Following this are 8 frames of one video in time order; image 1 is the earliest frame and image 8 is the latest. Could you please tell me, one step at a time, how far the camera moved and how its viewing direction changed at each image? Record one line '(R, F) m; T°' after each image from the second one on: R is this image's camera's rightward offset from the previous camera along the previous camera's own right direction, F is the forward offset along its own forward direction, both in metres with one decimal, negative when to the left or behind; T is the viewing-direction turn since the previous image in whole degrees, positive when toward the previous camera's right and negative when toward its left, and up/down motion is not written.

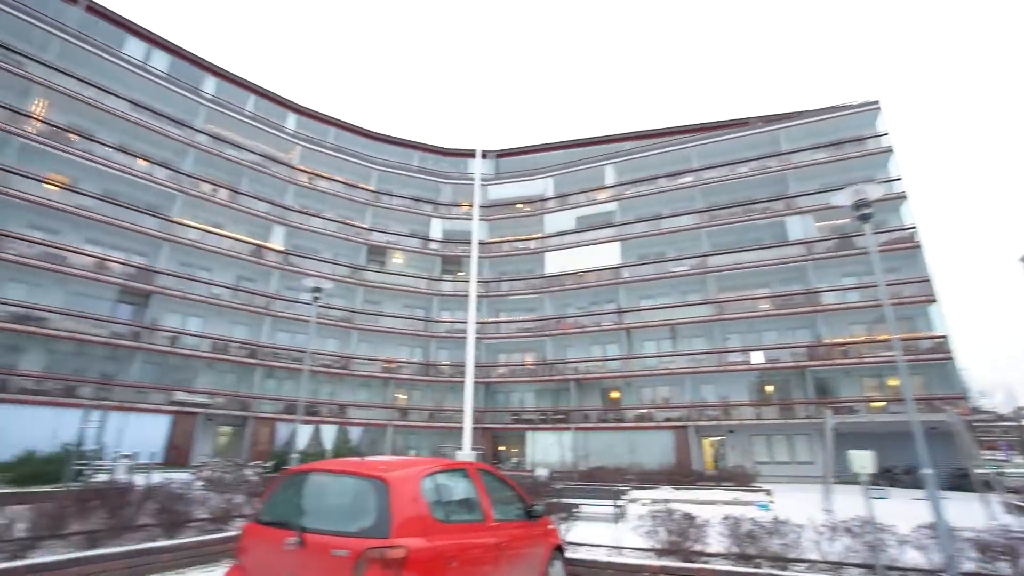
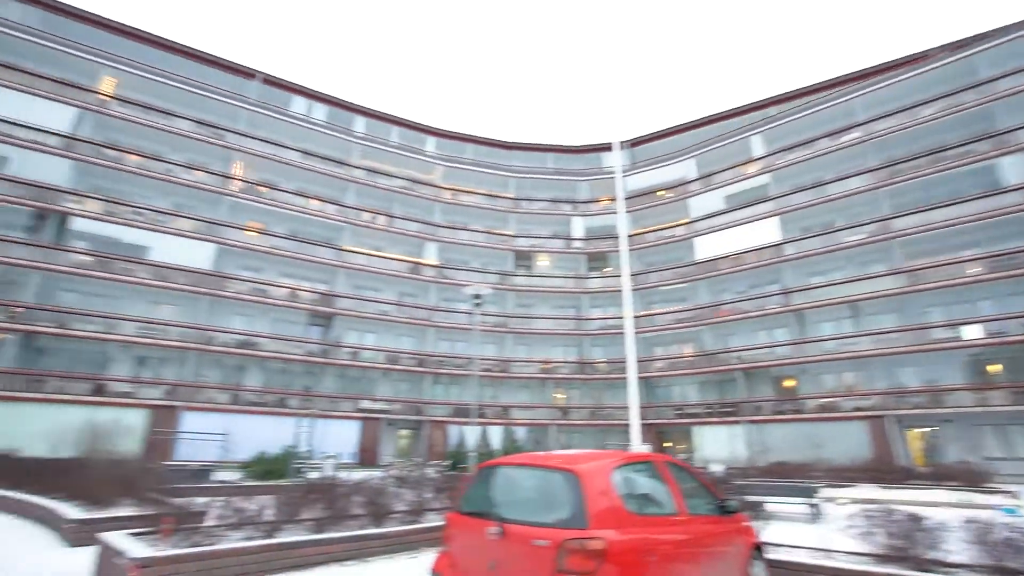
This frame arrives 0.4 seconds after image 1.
(-0.2, 0.0) m; -15°
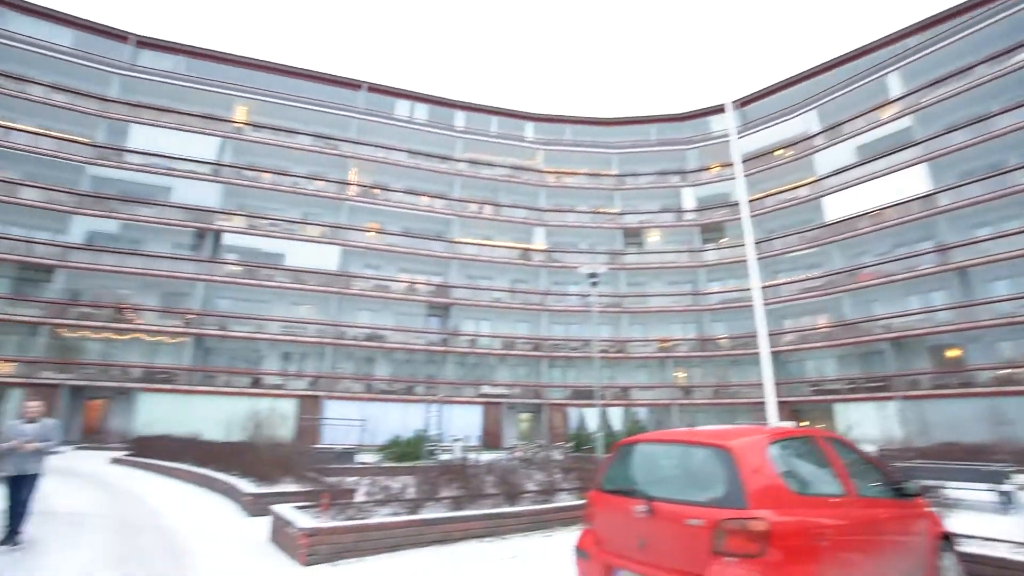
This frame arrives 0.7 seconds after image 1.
(-0.1, +0.1) m; -11°
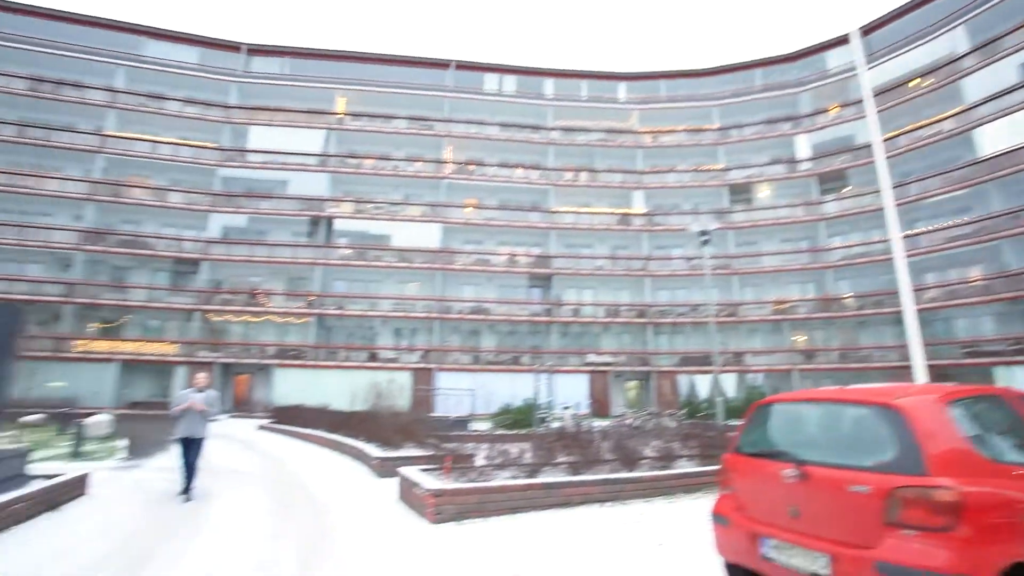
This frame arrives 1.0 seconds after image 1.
(-0.1, +0.1) m; -10°
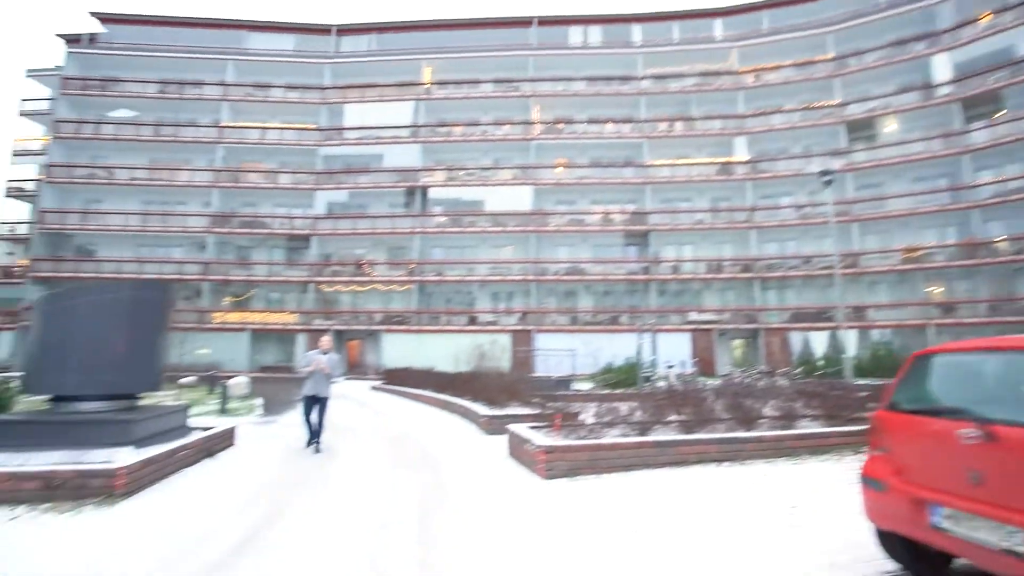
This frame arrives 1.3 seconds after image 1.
(-0.1, +0.1) m; -10°
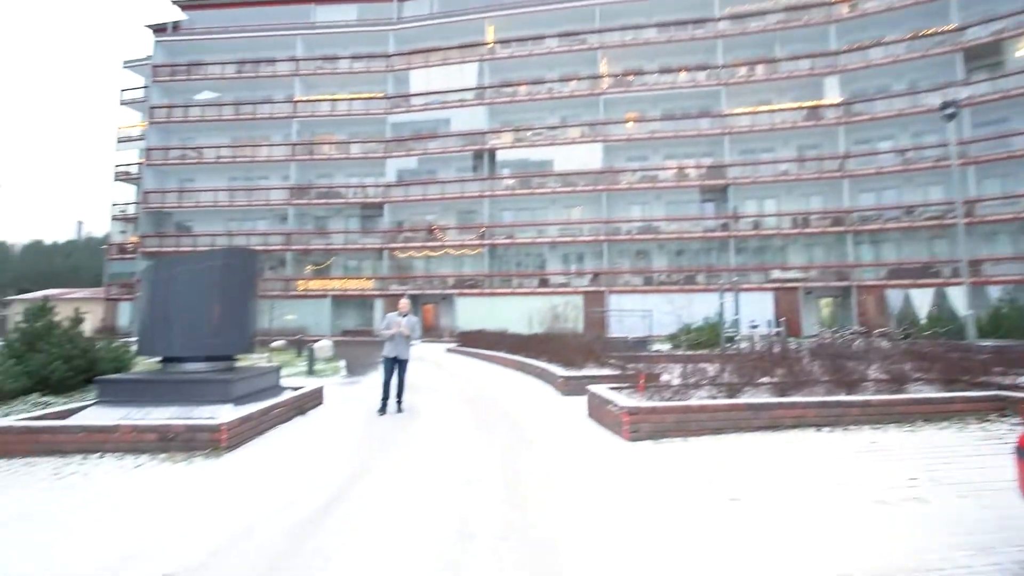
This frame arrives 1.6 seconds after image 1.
(-0.1, +0.2) m; -7°
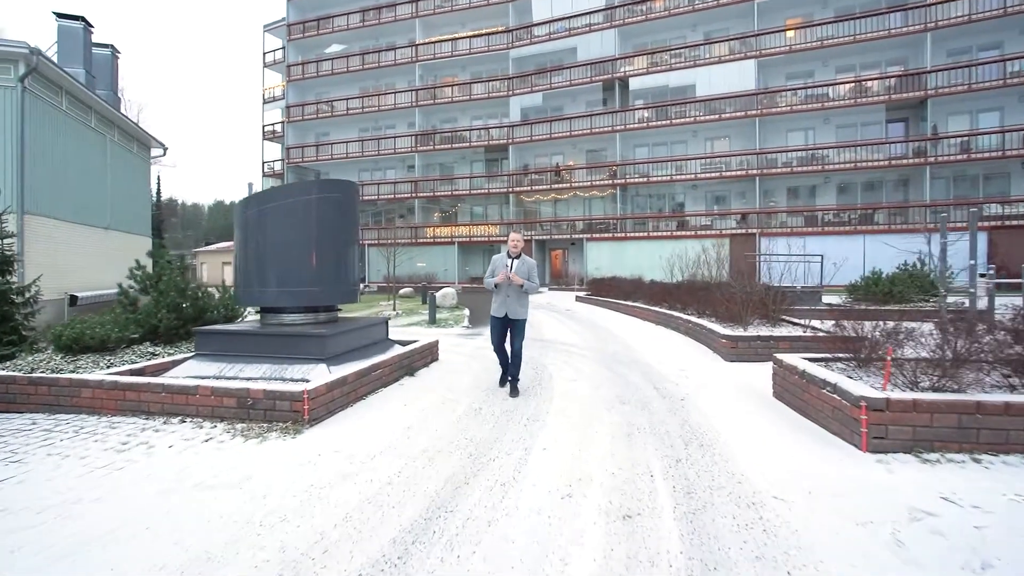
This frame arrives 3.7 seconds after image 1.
(-0.3, +1.6) m; -13°
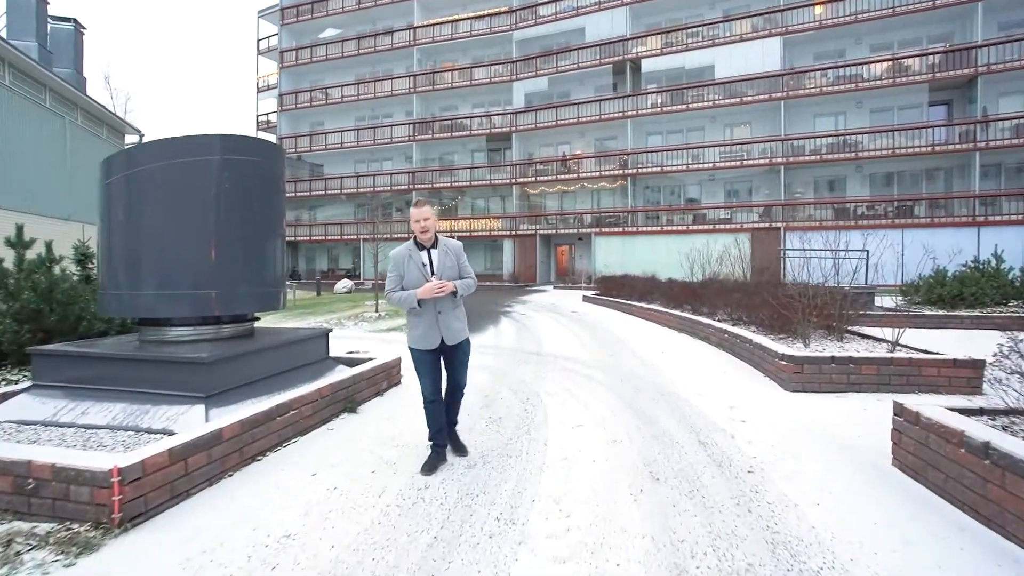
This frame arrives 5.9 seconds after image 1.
(+0.2, +1.9) m; -1°
